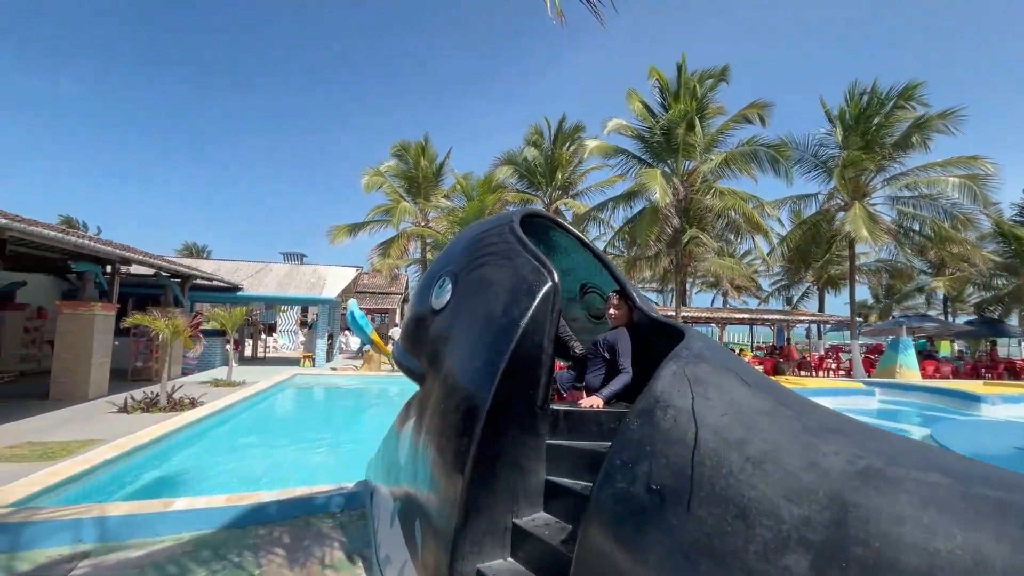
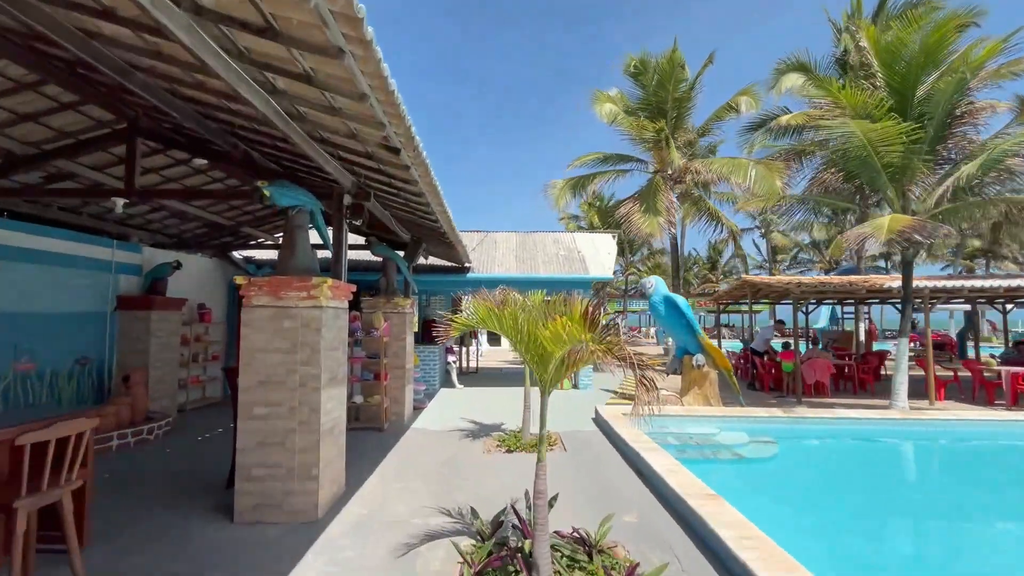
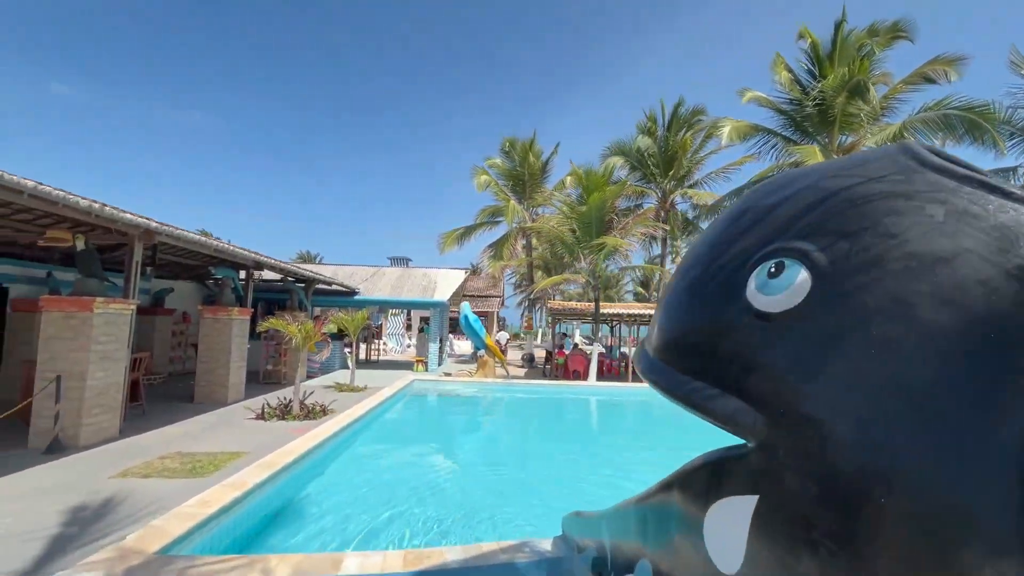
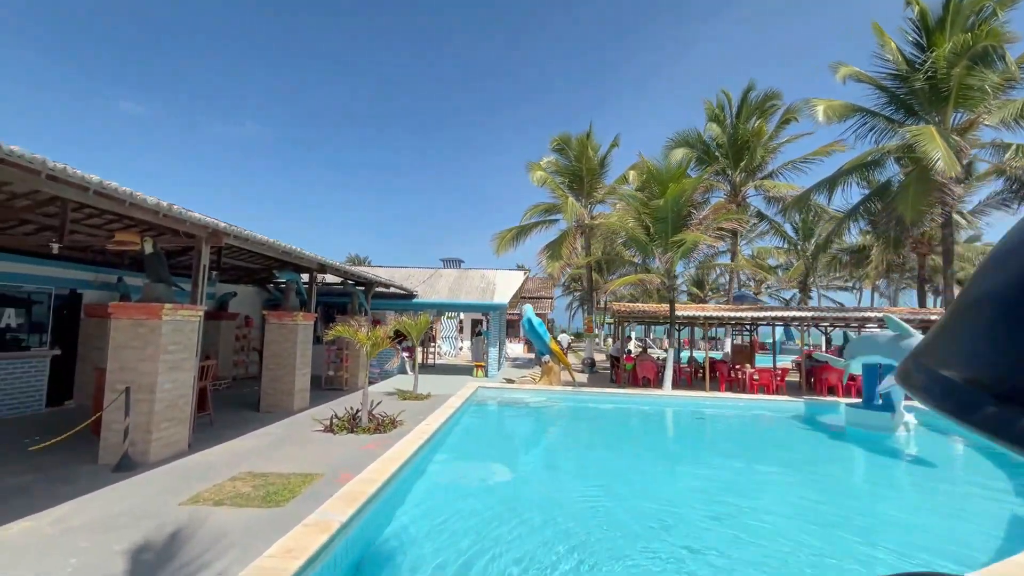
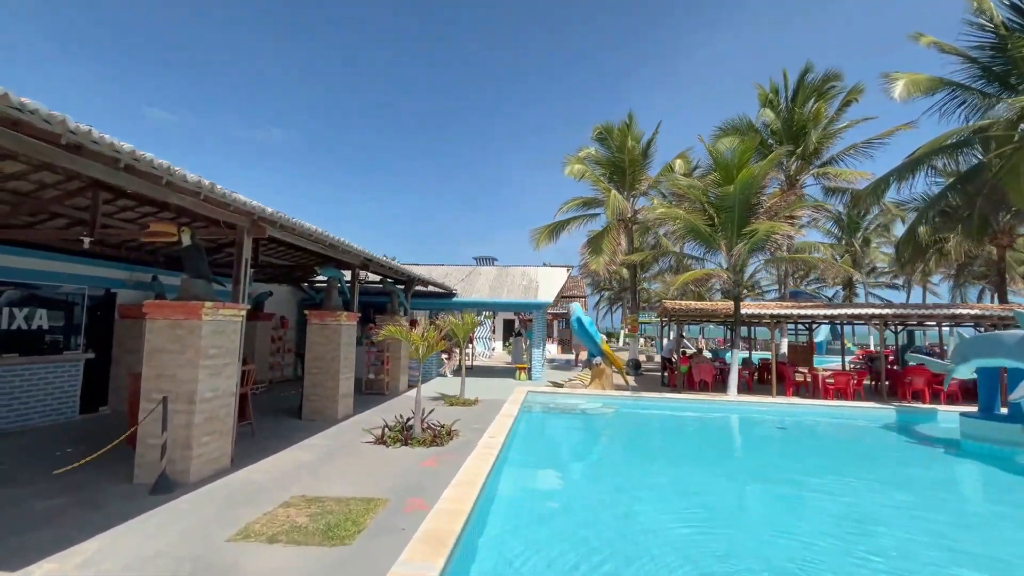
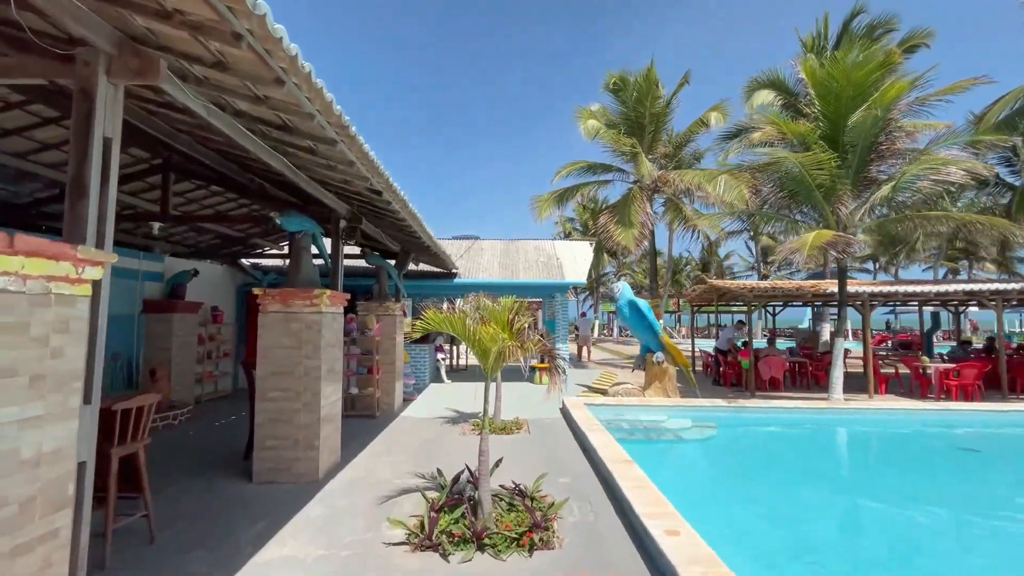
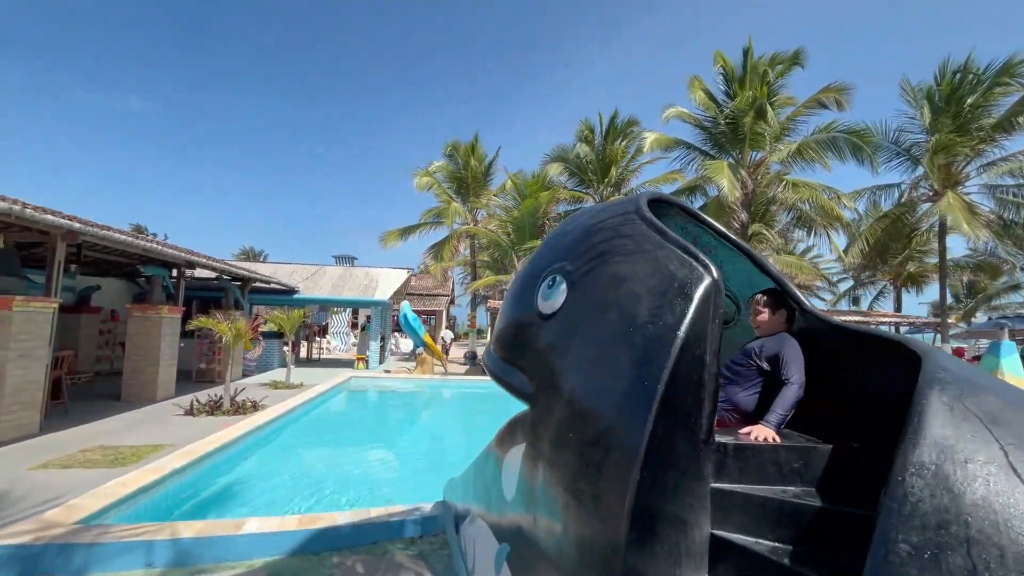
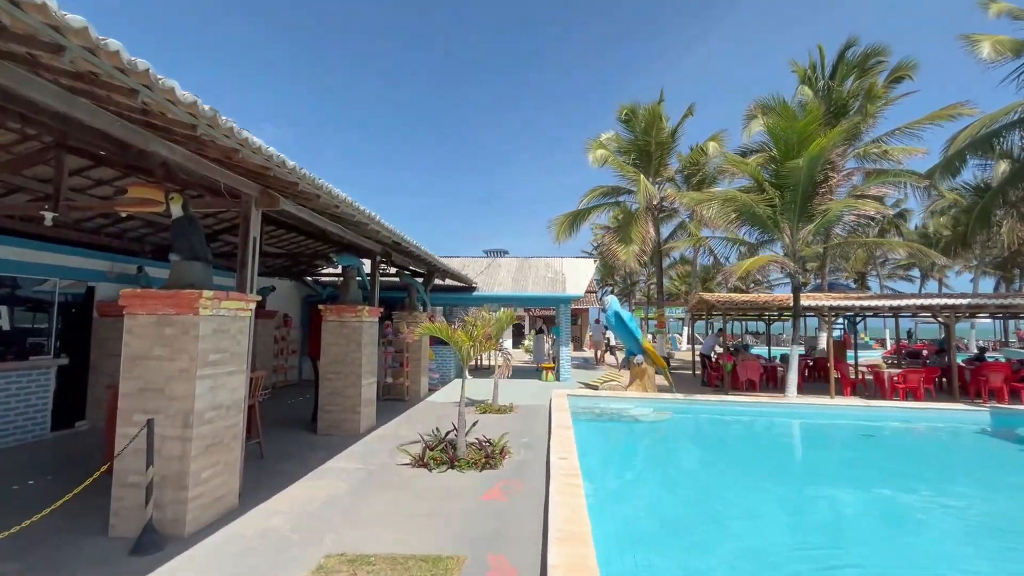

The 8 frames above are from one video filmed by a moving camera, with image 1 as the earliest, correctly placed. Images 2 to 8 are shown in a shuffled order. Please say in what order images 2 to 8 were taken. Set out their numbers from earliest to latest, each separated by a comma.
7, 3, 4, 5, 8, 6, 2
